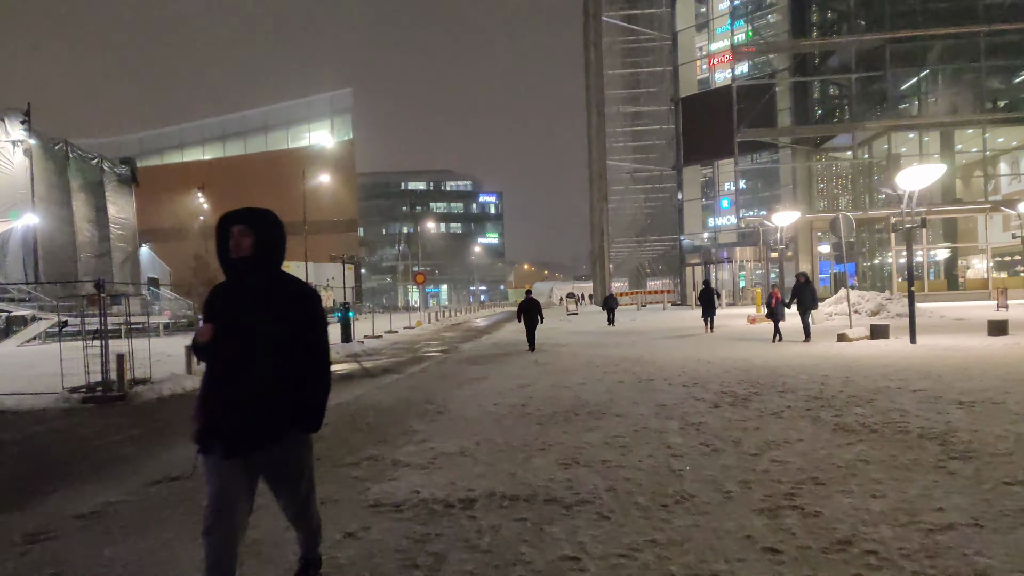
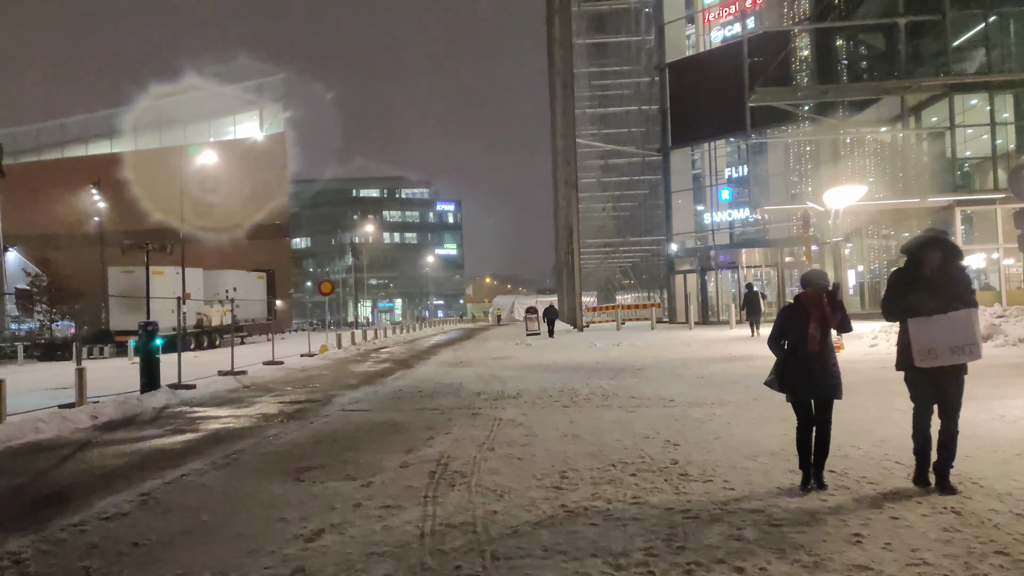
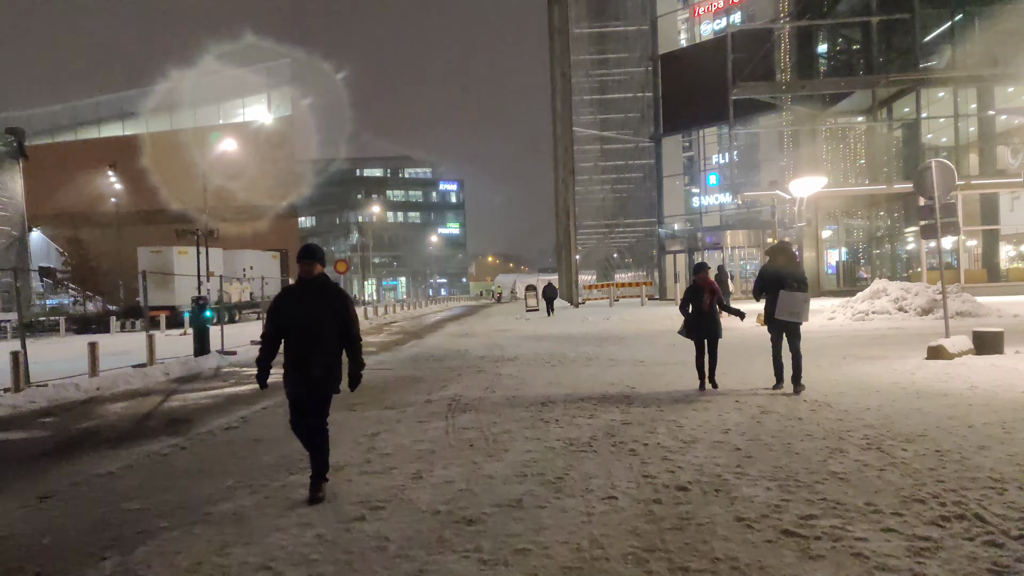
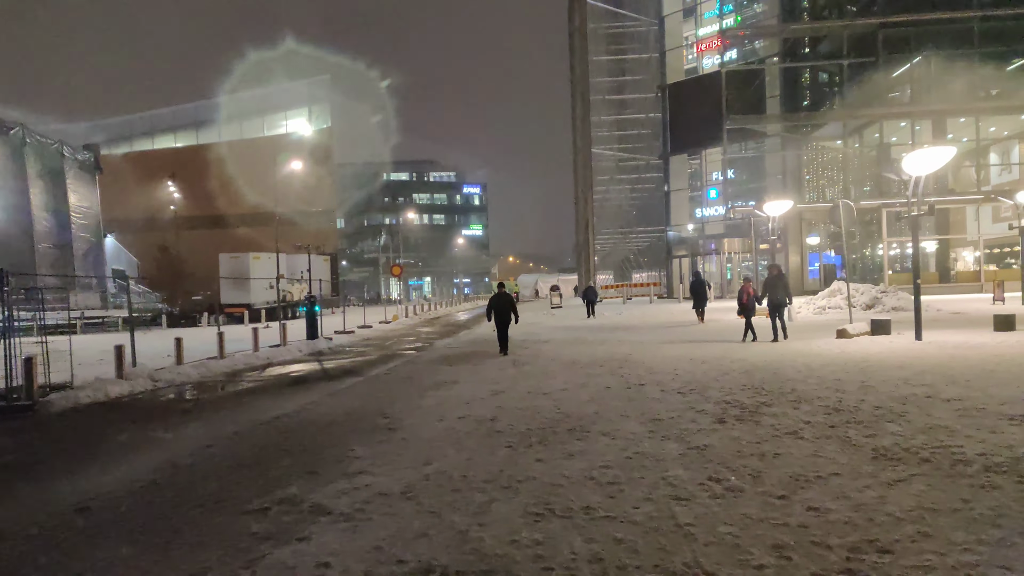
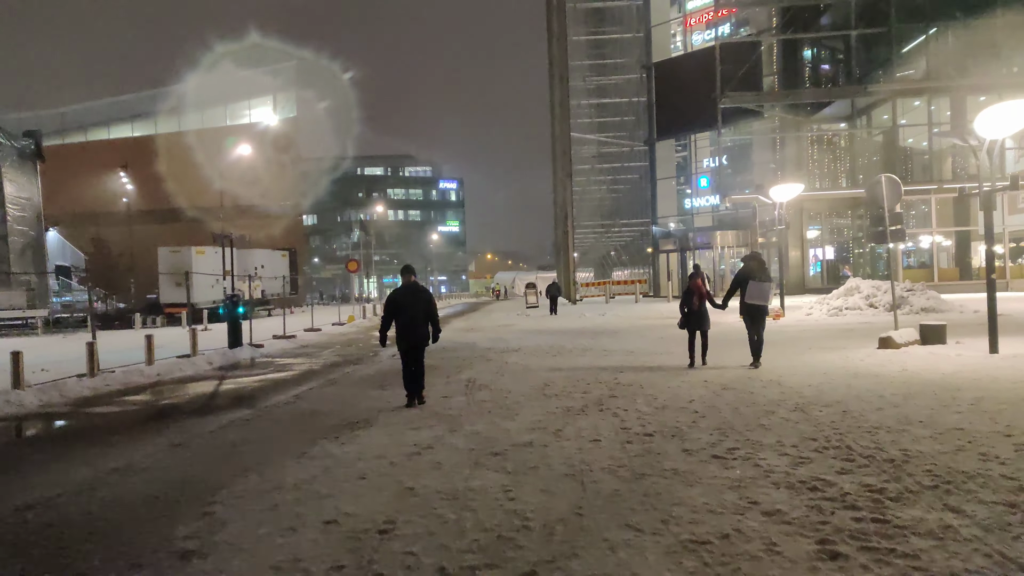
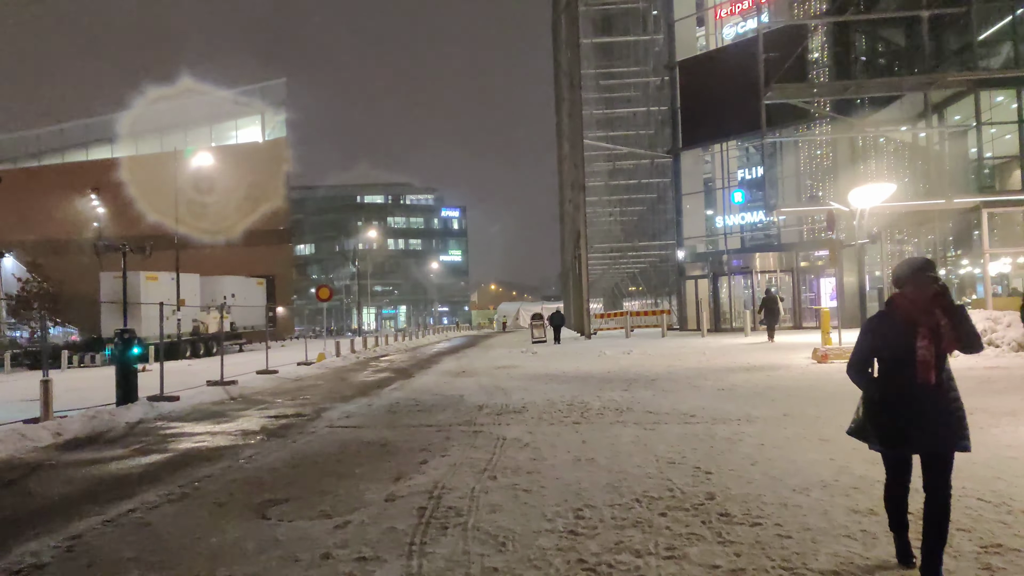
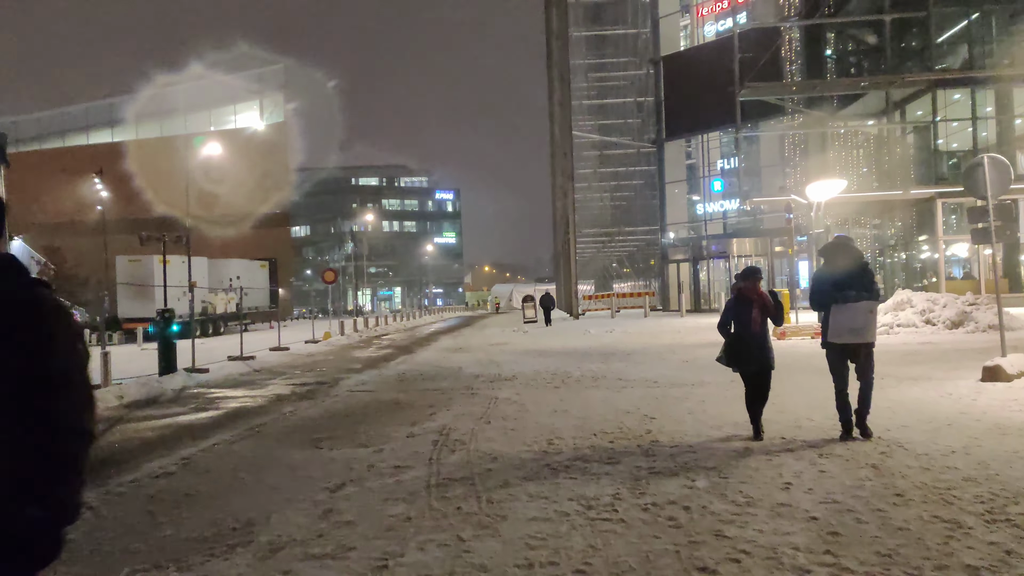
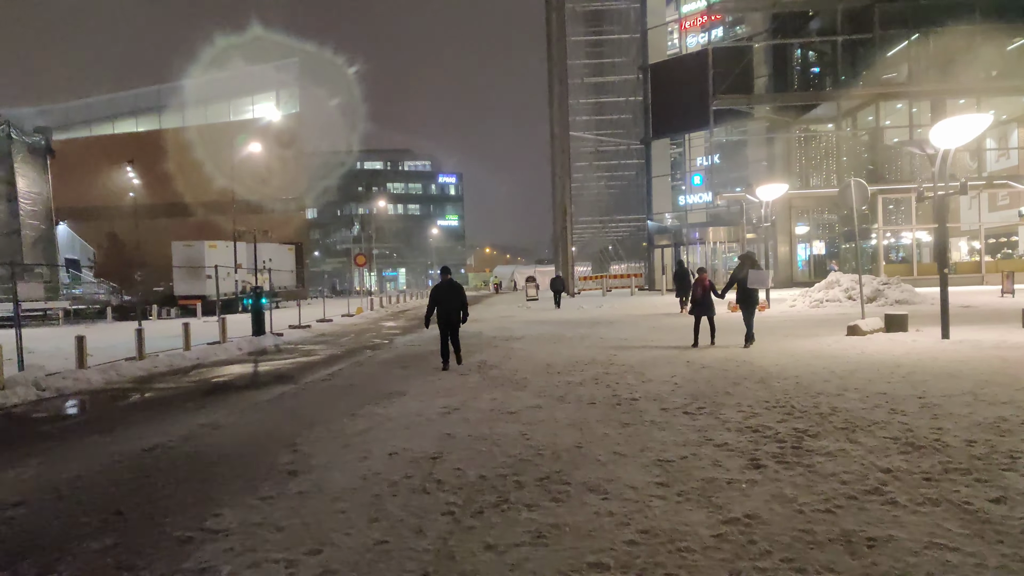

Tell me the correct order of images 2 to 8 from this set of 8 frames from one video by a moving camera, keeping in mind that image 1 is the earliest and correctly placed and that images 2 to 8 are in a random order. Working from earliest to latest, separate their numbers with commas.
4, 8, 5, 3, 7, 2, 6
